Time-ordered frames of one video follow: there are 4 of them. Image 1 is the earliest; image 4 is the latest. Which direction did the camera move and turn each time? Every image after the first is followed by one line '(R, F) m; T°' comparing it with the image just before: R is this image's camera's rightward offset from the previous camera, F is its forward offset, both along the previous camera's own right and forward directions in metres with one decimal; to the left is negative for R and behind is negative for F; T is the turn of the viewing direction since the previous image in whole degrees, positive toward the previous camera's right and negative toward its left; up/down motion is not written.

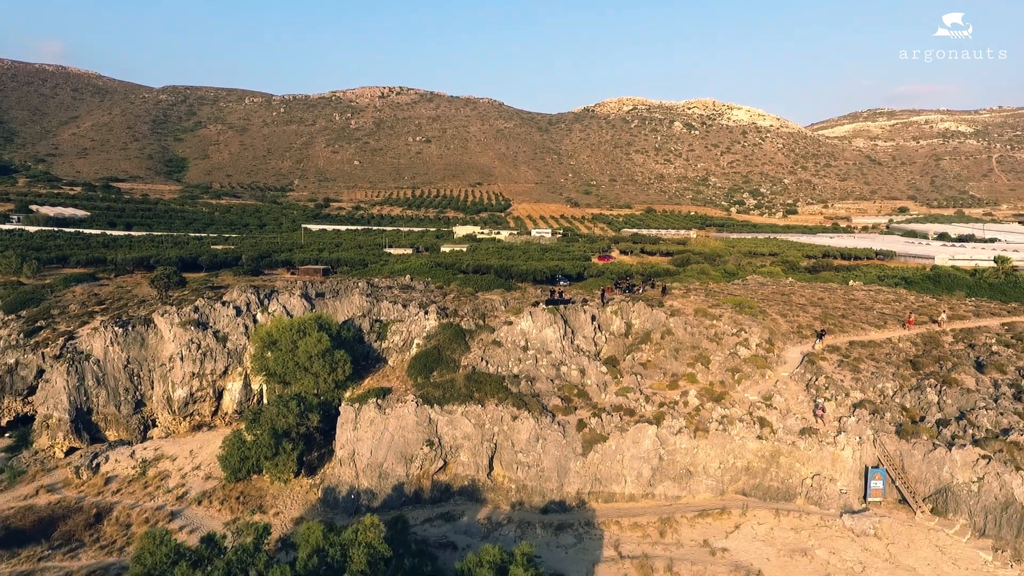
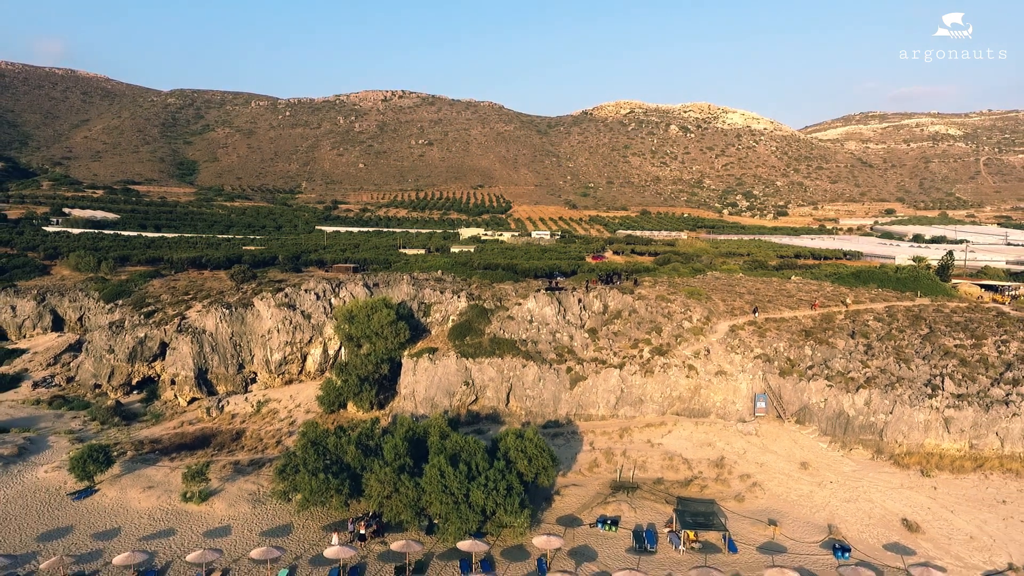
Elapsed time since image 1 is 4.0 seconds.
(-0.6, -9.8) m; 0°
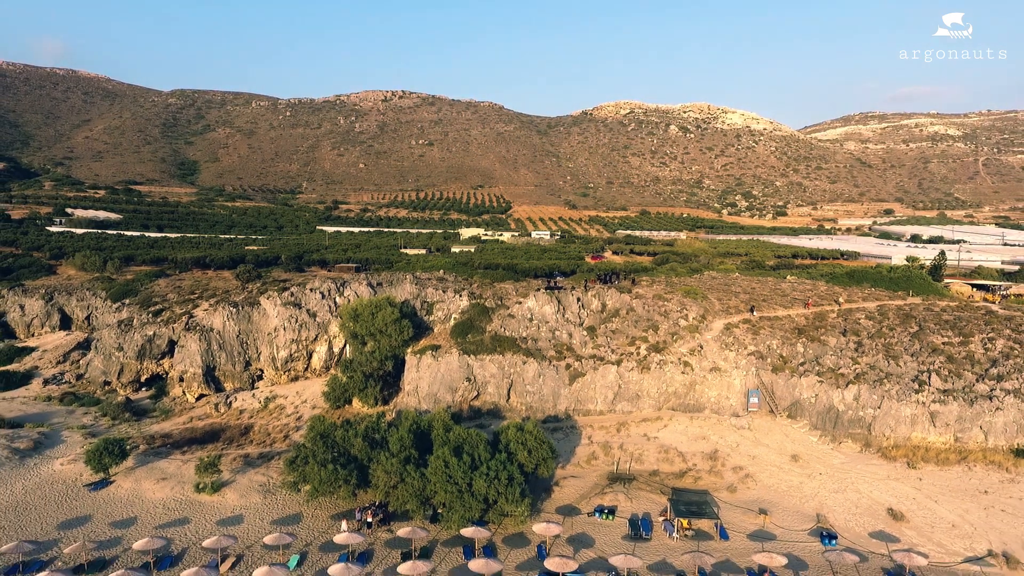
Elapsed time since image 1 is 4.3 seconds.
(0.0, -0.9) m; 0°
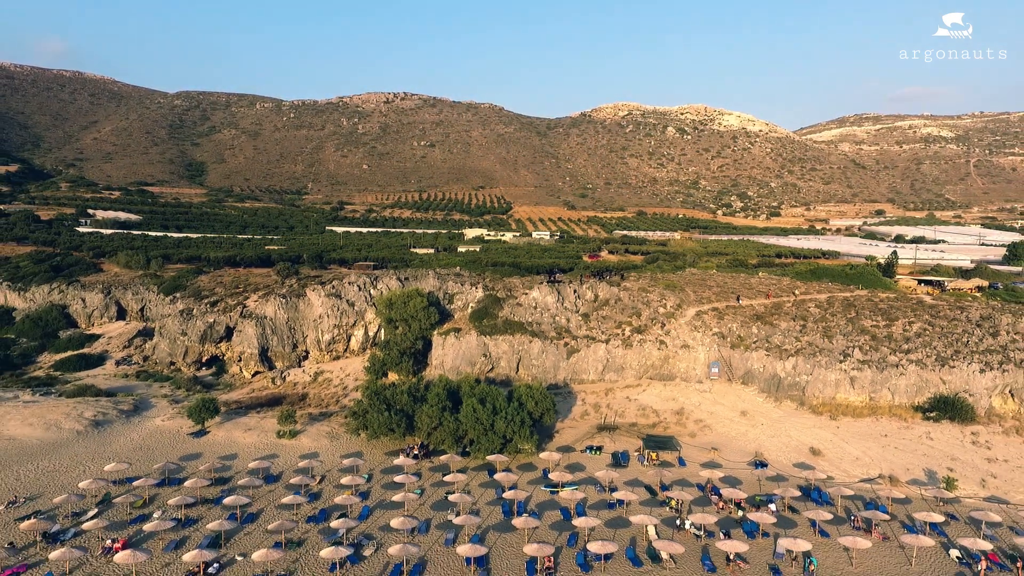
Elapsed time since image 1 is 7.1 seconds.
(-0.6, -7.2) m; 0°
